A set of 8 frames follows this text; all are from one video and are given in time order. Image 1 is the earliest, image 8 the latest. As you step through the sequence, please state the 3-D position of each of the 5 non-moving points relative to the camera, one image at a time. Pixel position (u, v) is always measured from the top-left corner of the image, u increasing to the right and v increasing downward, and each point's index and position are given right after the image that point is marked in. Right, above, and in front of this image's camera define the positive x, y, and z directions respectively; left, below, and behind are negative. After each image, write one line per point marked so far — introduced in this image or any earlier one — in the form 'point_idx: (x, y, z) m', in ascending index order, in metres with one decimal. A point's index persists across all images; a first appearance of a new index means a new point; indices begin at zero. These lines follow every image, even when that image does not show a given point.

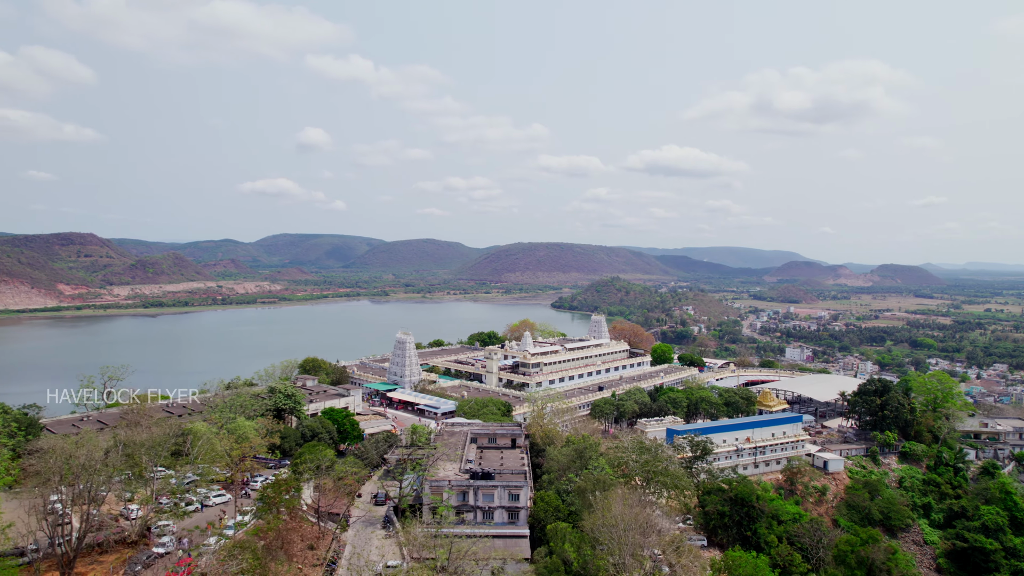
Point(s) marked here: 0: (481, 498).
0: (-0.8, -5.6, +17.9) m
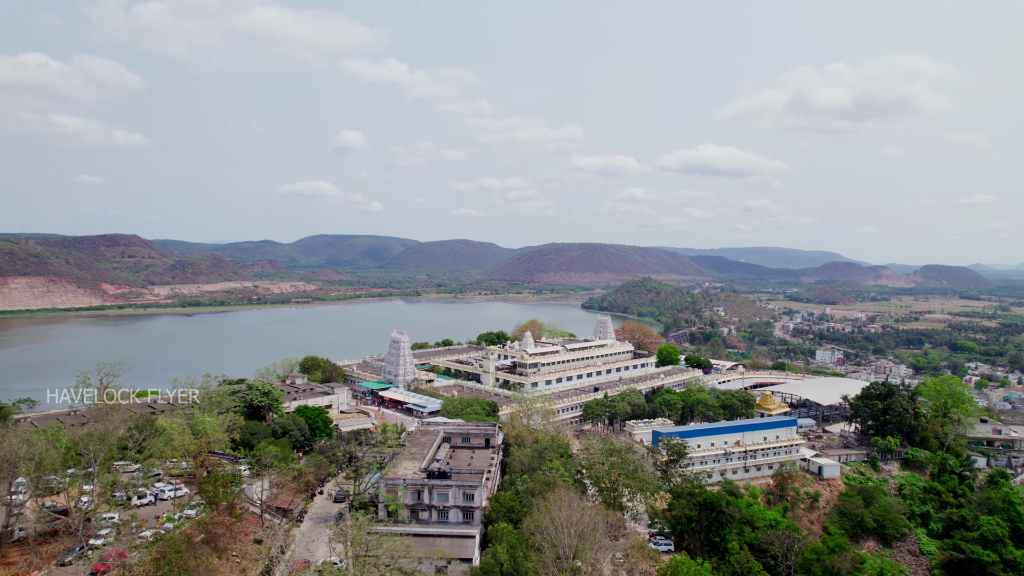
0: (-2.1, -5.6, +17.9) m
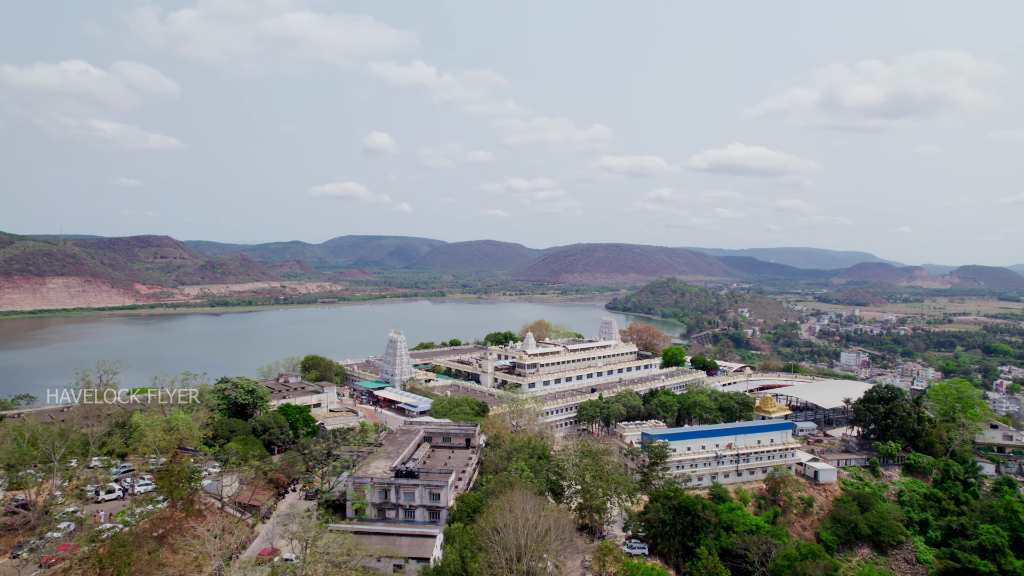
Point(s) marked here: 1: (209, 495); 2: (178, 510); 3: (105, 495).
0: (-3.0, -5.6, +17.9) m
1: (-7.7, -5.3, +17.0) m
2: (-7.5, -4.9, +14.8) m
3: (-9.8, -5.0, +16.0) m
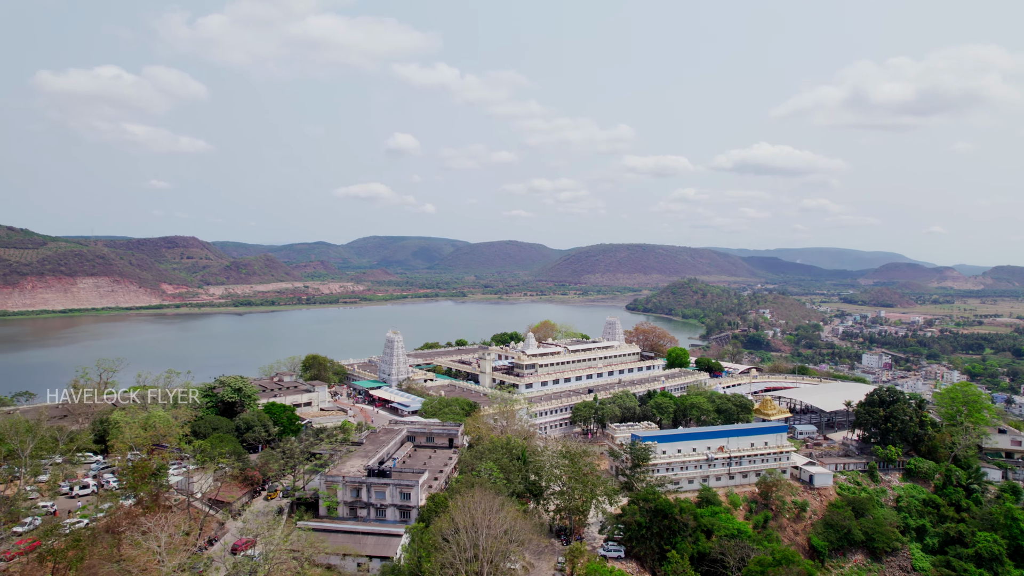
0: (-3.7, -5.6, +17.9) m
1: (-8.5, -5.2, +17.2) m
2: (-8.4, -4.9, +15.0) m
3: (-10.6, -4.9, +16.3) m
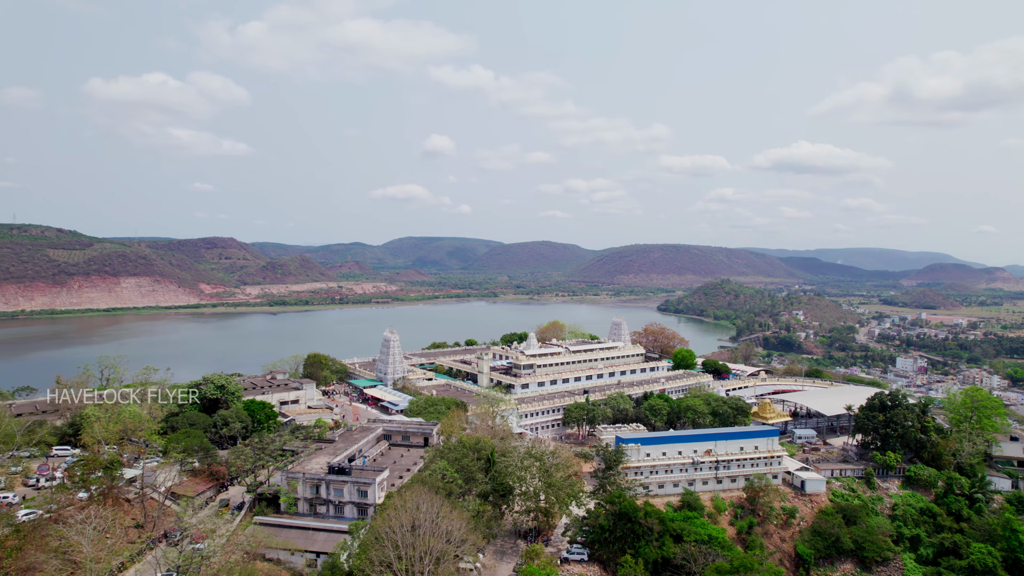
0: (-4.9, -5.6, +18.1) m
1: (-9.7, -5.2, +17.5) m
2: (-9.7, -4.9, +15.4) m
3: (-11.9, -4.9, +16.8) m
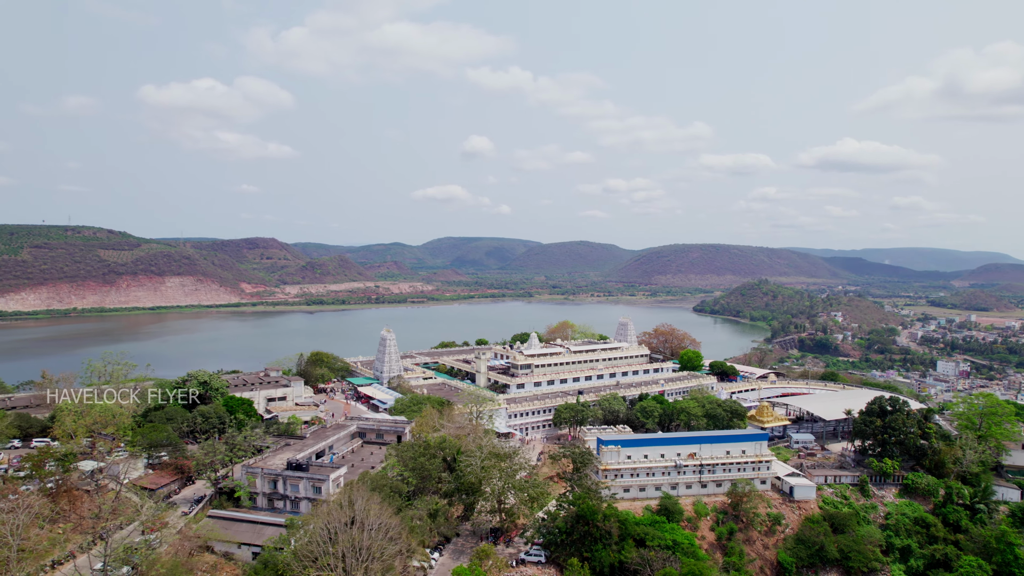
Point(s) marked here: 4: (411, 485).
0: (-6.2, -5.5, +18.3) m
1: (-11.0, -5.1, +18.0) m
2: (-11.1, -4.8, +15.9) m
3: (-13.2, -4.8, +17.4) m
4: (-3.0, -5.7, +19.3) m
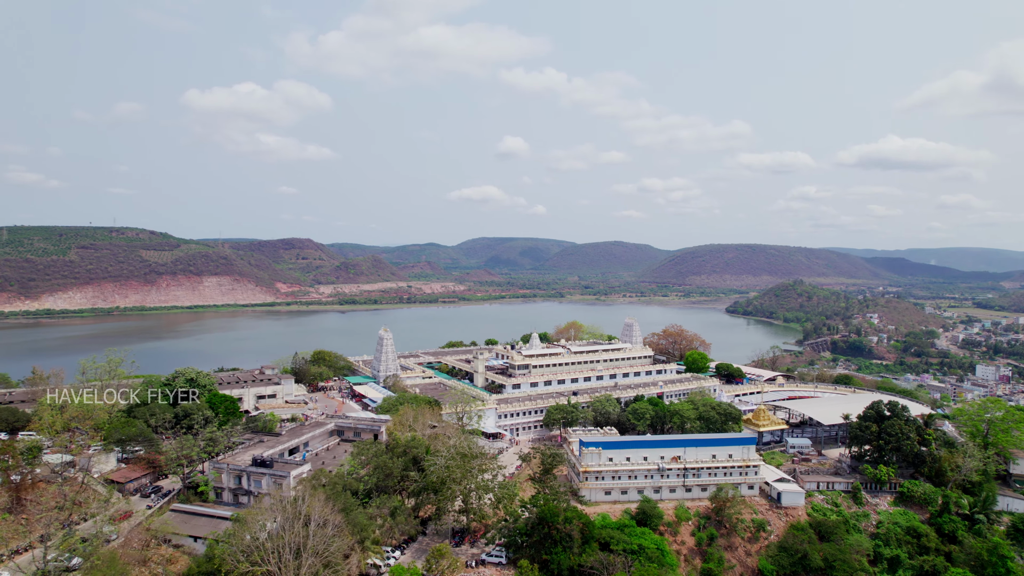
0: (-7.3, -5.5, +18.5) m
1: (-12.2, -5.1, +18.6) m
2: (-12.4, -4.8, +16.4) m
3: (-14.4, -4.8, +18.0) m
4: (-4.1, -5.7, +19.3) m
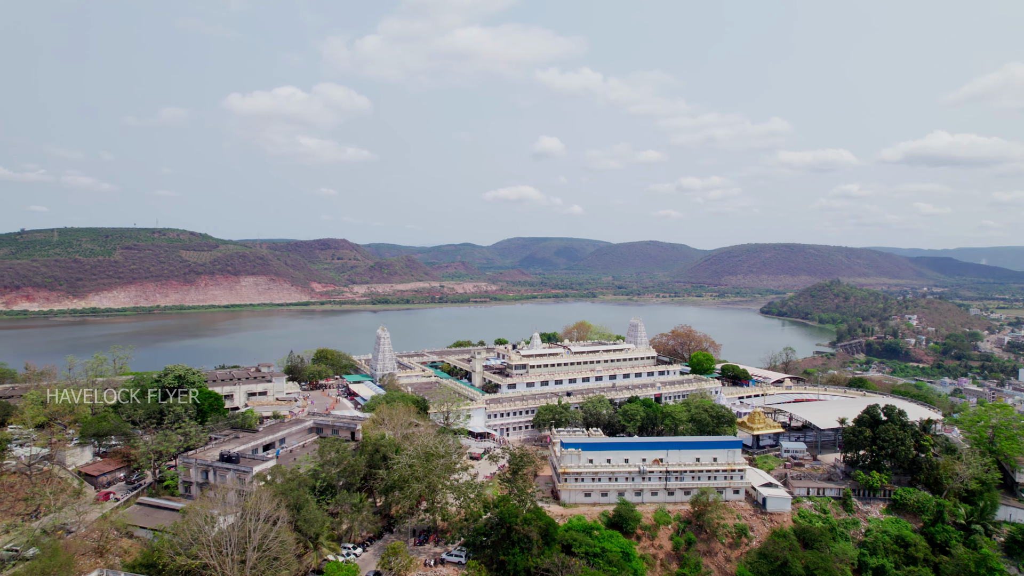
0: (-8.5, -5.5, +18.9) m
1: (-13.3, -5.1, +19.1) m
2: (-13.7, -4.7, +17.0) m
3: (-15.6, -4.8, +18.7) m
4: (-5.2, -5.7, +19.5) m
